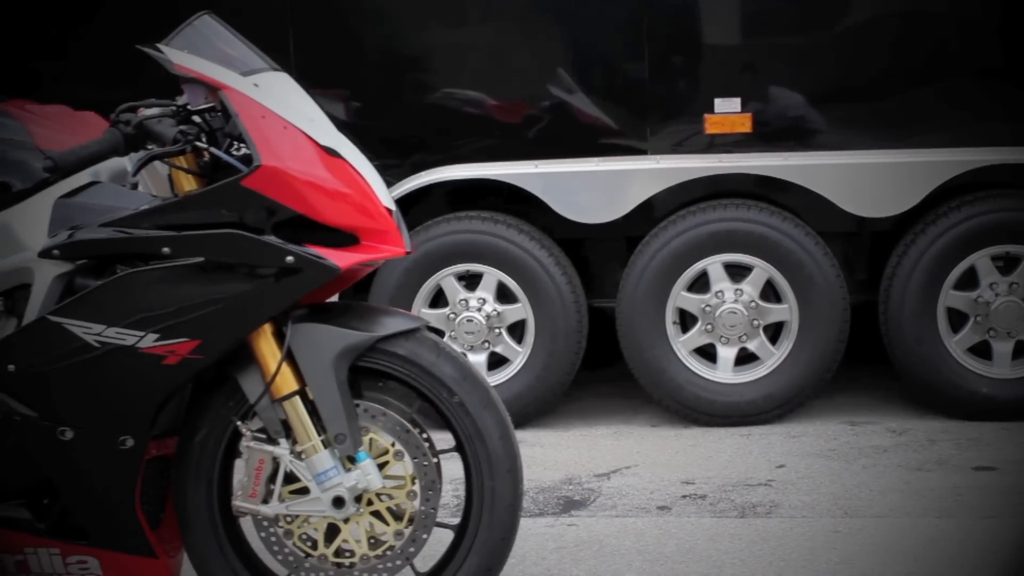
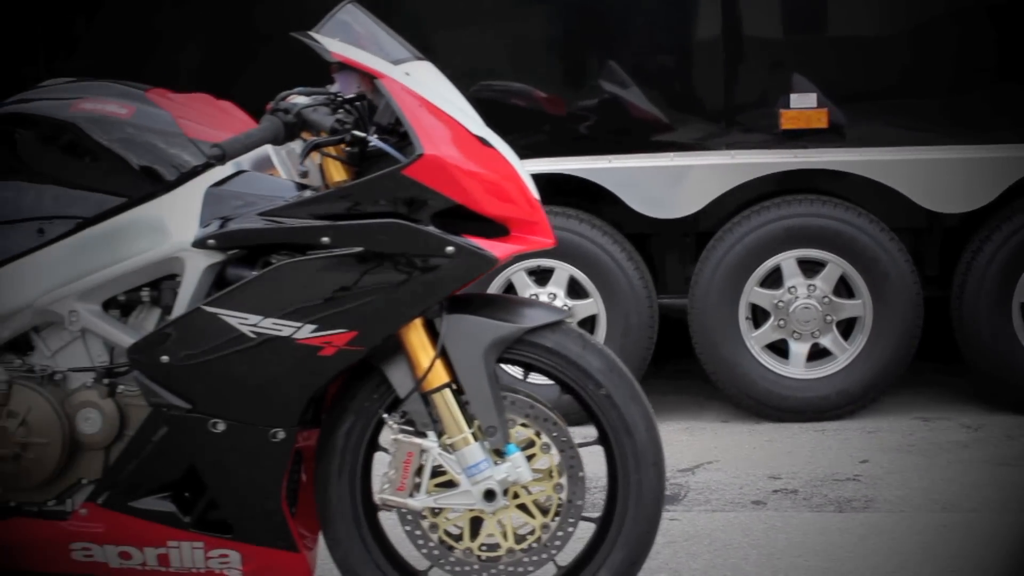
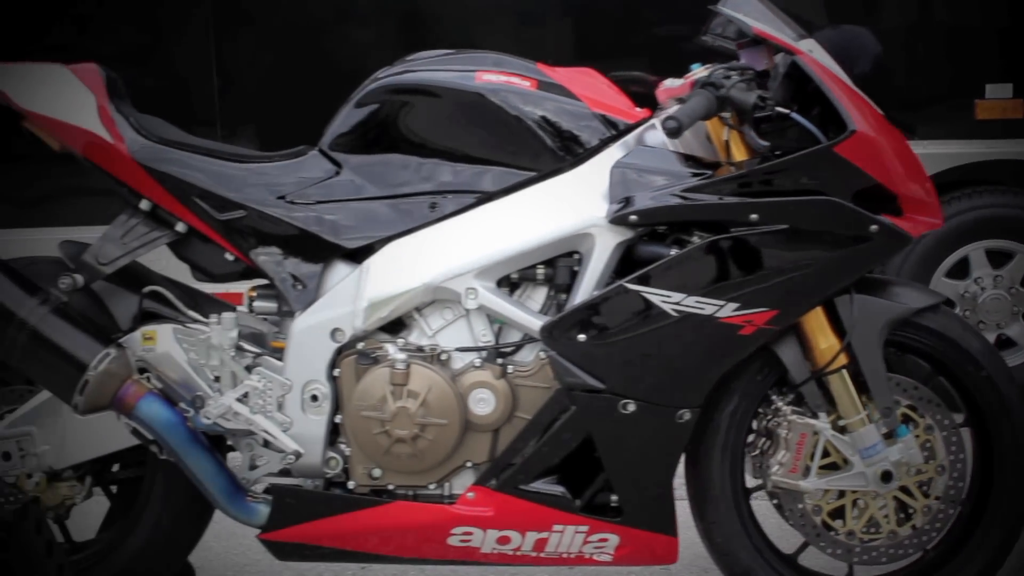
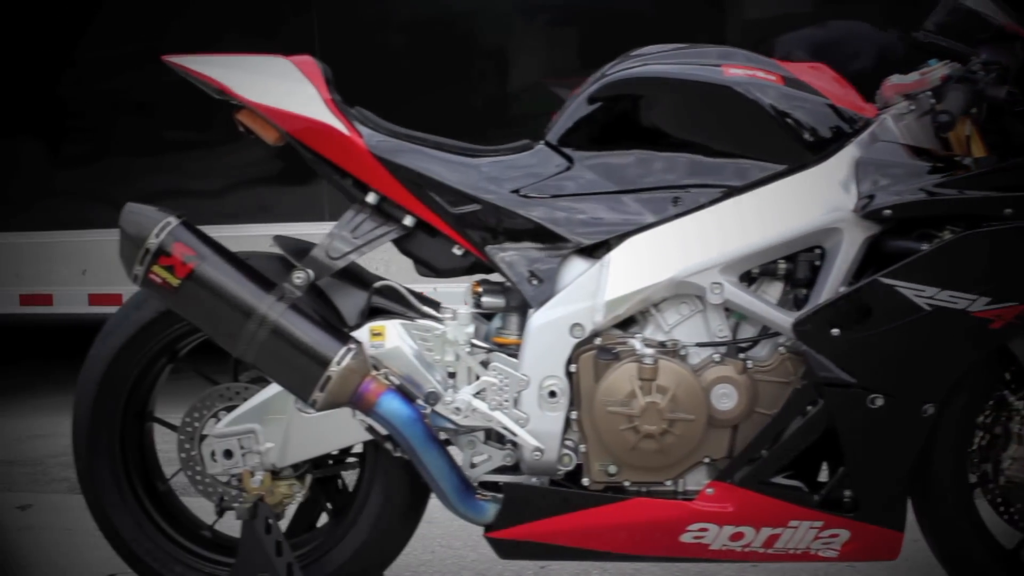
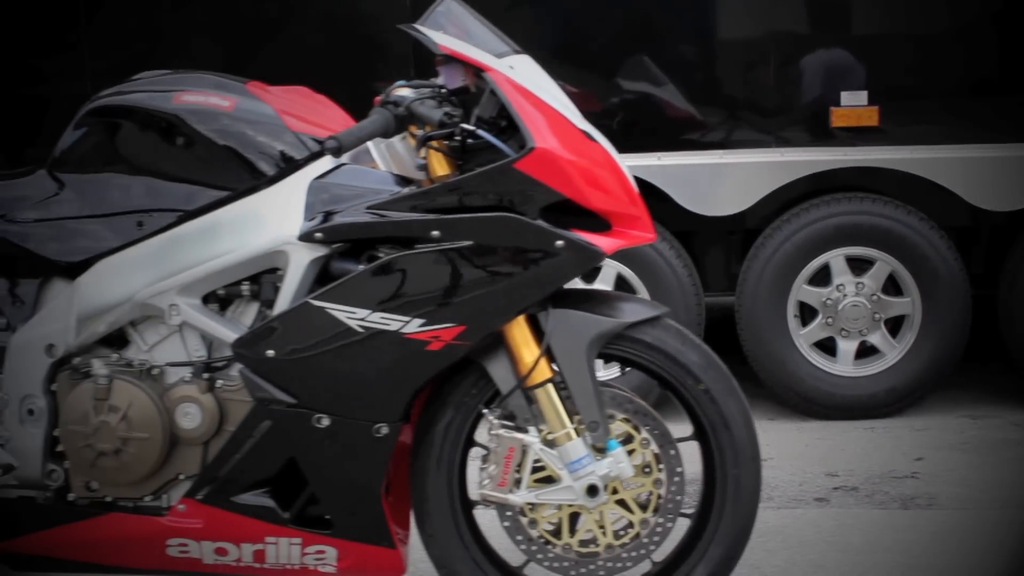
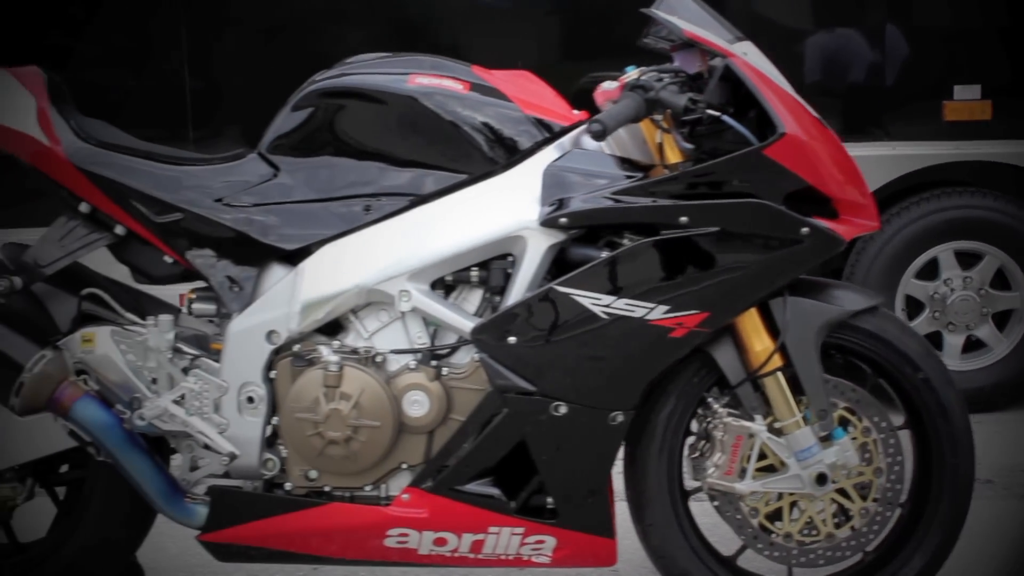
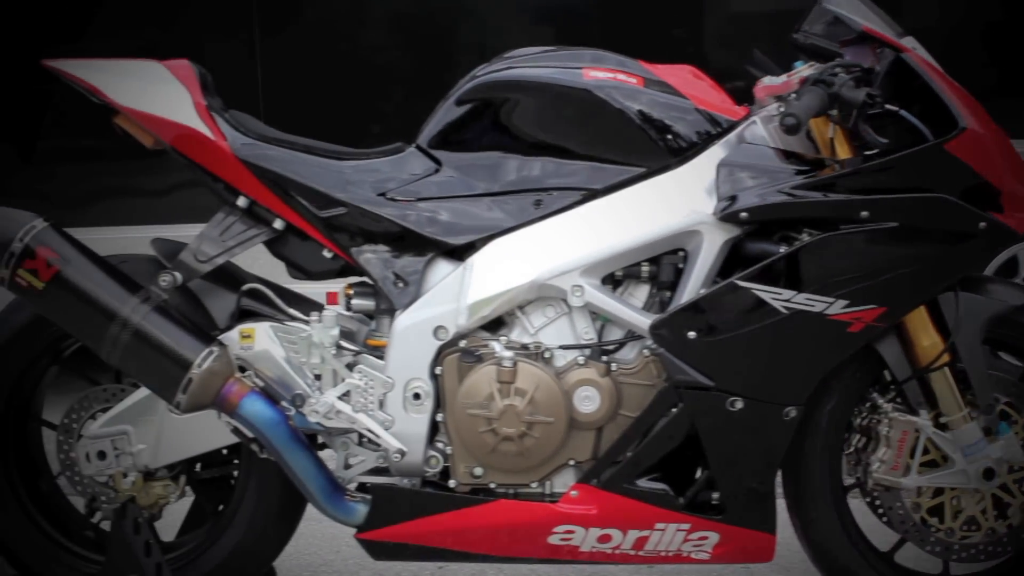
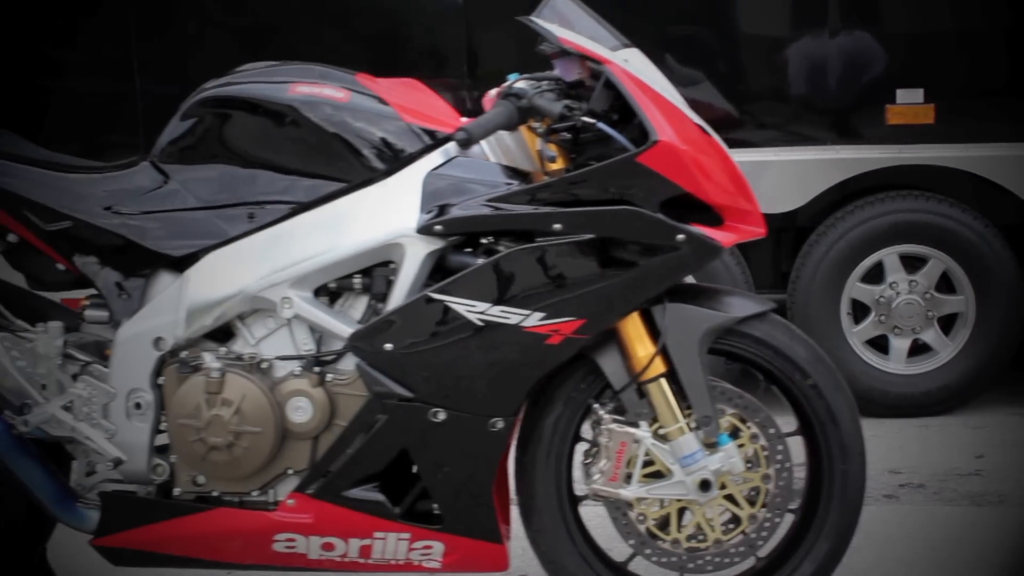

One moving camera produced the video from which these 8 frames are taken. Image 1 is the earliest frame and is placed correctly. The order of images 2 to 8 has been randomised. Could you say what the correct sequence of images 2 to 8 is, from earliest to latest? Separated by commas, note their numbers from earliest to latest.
2, 5, 8, 6, 3, 7, 4
